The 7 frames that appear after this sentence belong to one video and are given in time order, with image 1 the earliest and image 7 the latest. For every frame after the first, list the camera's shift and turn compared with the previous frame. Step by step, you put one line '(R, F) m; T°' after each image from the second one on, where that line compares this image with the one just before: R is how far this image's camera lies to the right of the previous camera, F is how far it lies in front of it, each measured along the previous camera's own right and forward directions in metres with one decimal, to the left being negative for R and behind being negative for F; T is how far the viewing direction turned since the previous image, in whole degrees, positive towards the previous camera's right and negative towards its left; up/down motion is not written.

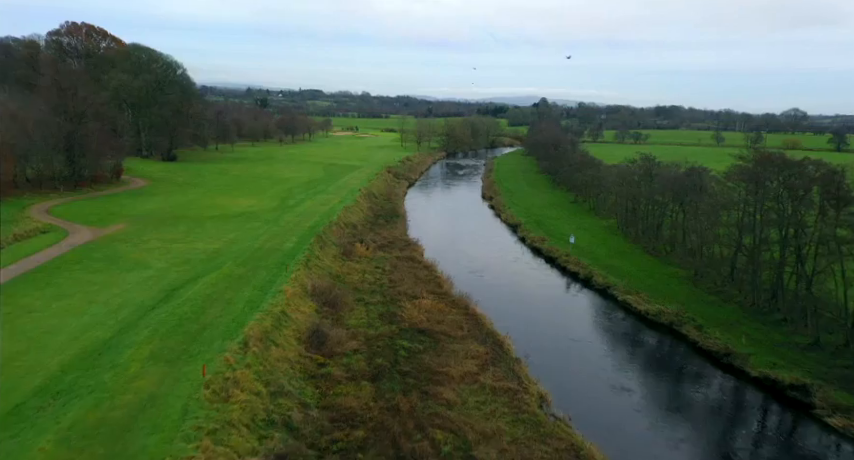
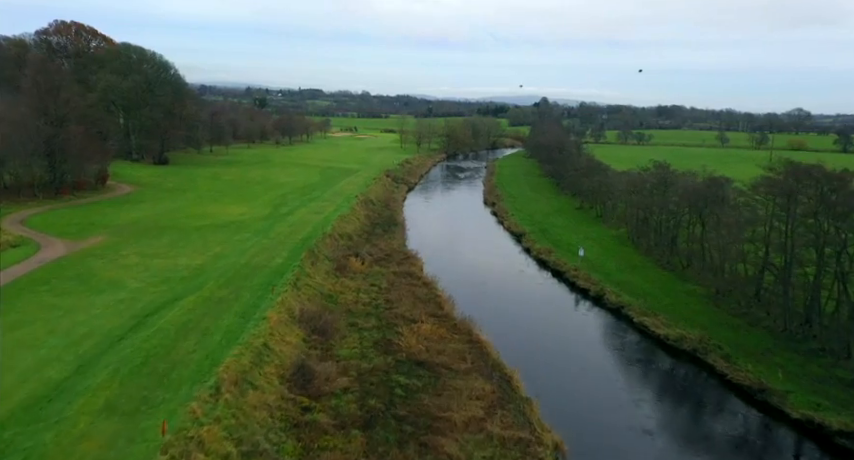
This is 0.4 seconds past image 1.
(0.0, +1.9) m; 0°
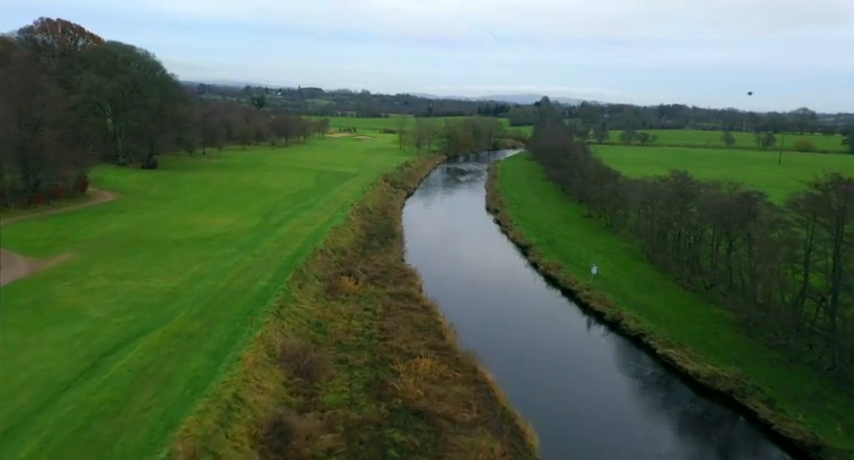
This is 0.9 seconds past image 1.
(0.0, +2.3) m; 0°
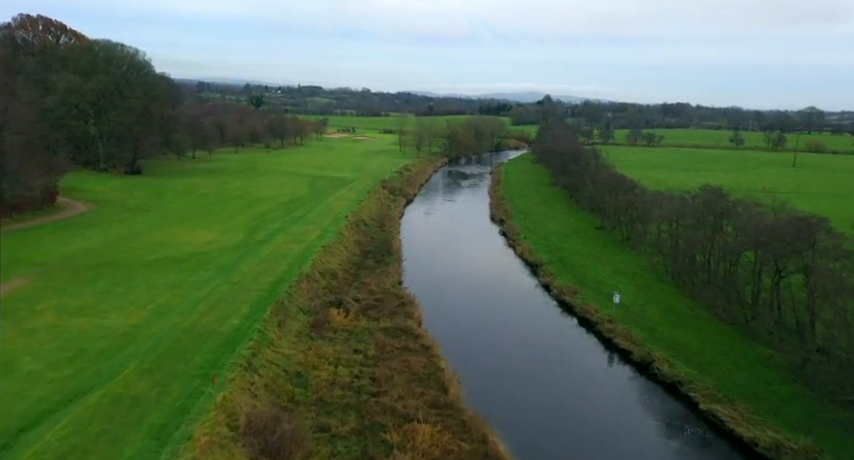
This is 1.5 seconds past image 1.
(0.0, +3.2) m; 0°
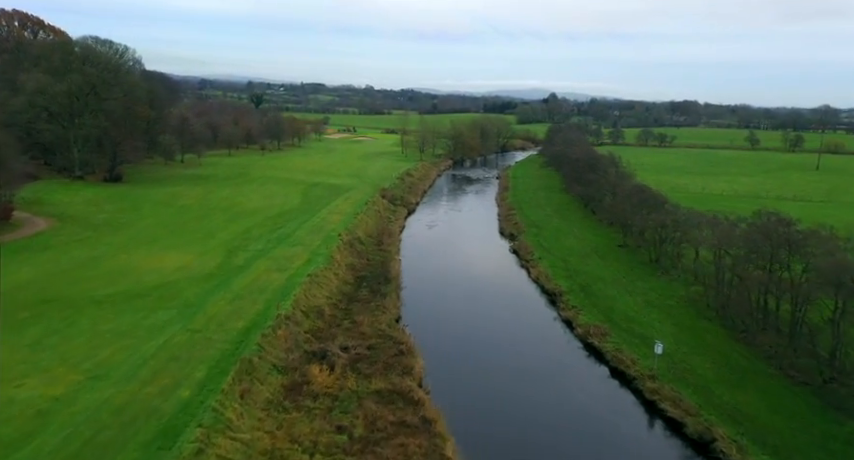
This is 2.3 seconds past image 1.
(0.0, +4.0) m; 0°
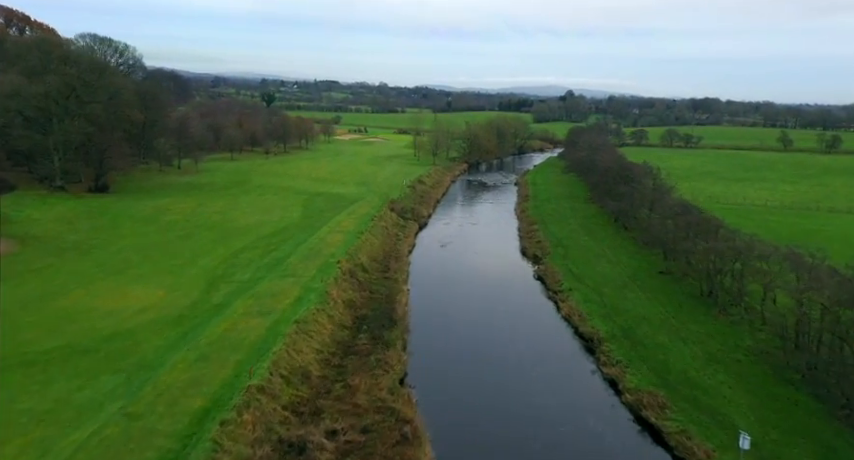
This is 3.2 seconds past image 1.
(+0.1, +4.5) m; -1°
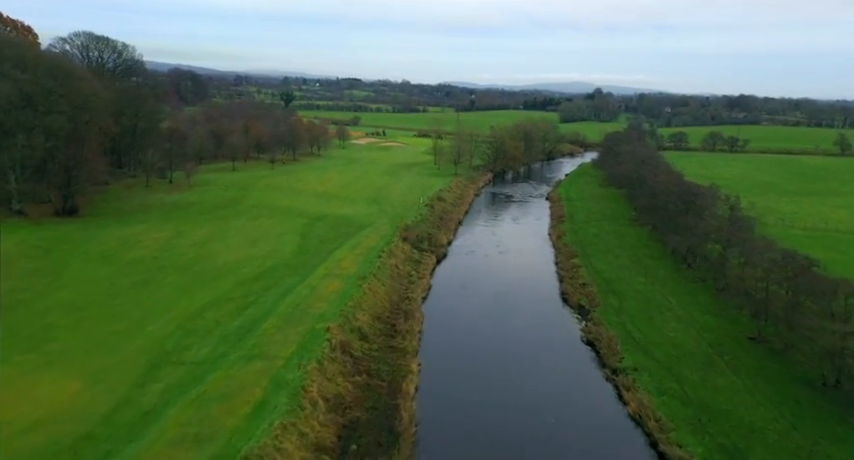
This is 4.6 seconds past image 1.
(+0.2, +7.0) m; -2°
